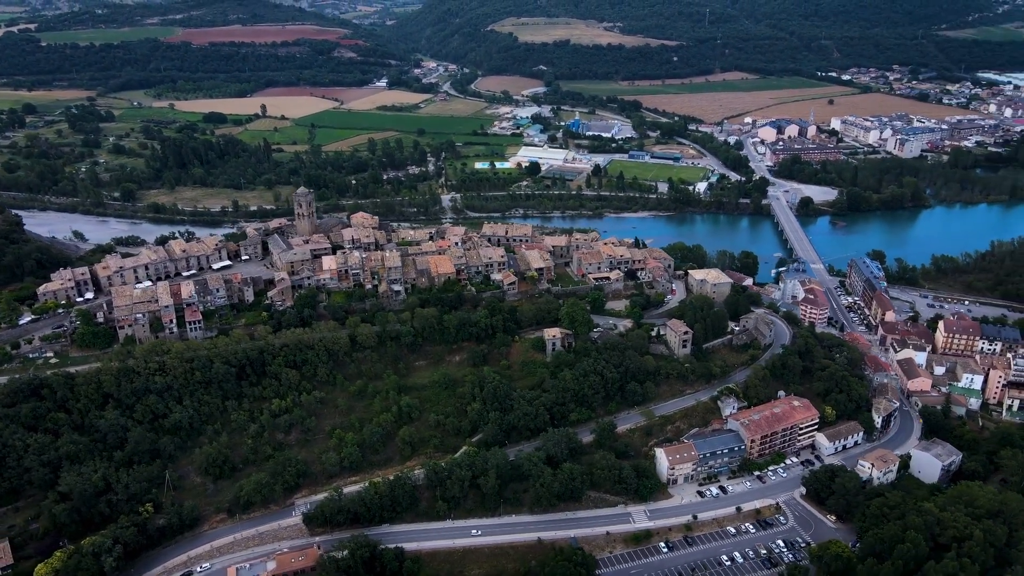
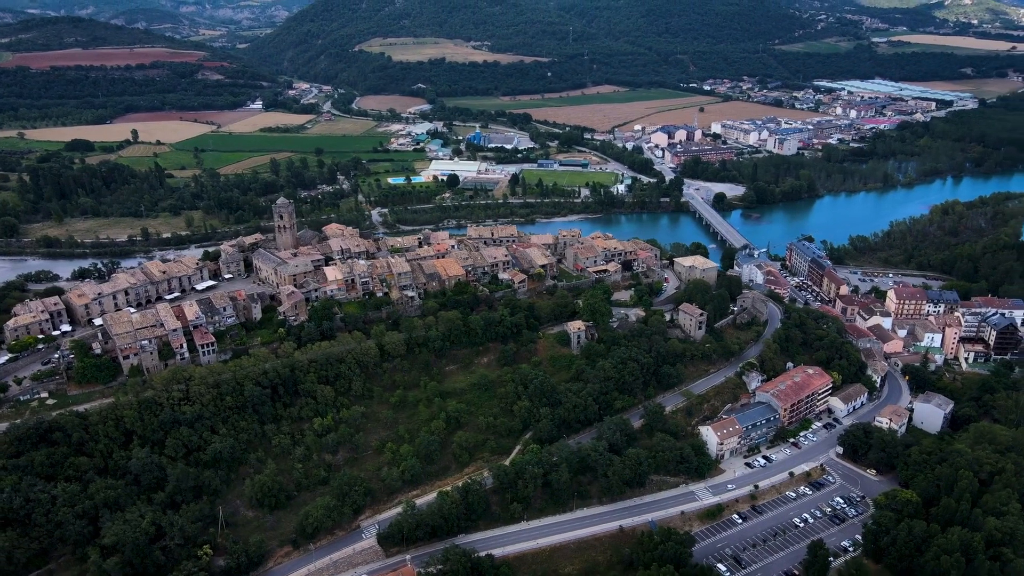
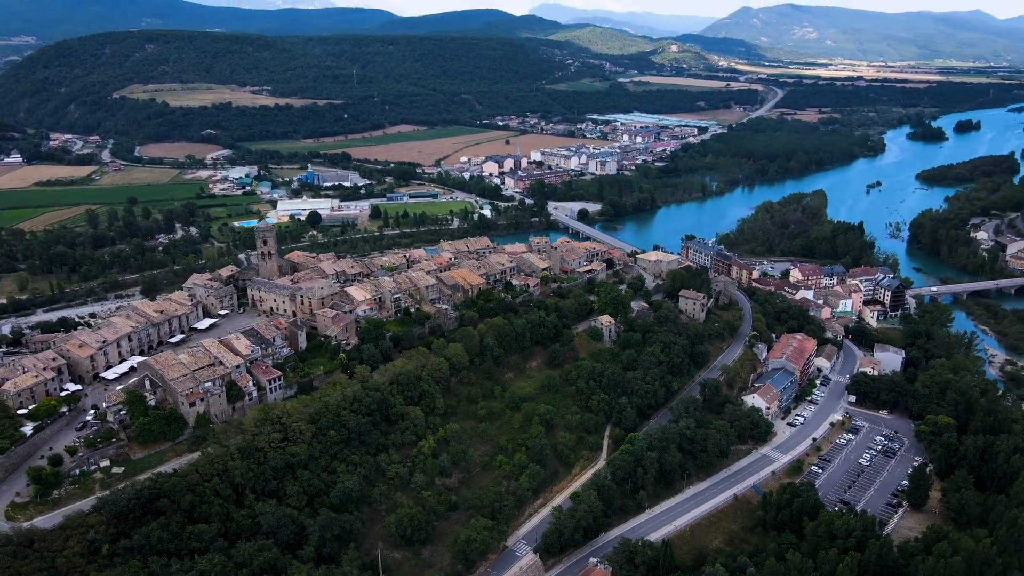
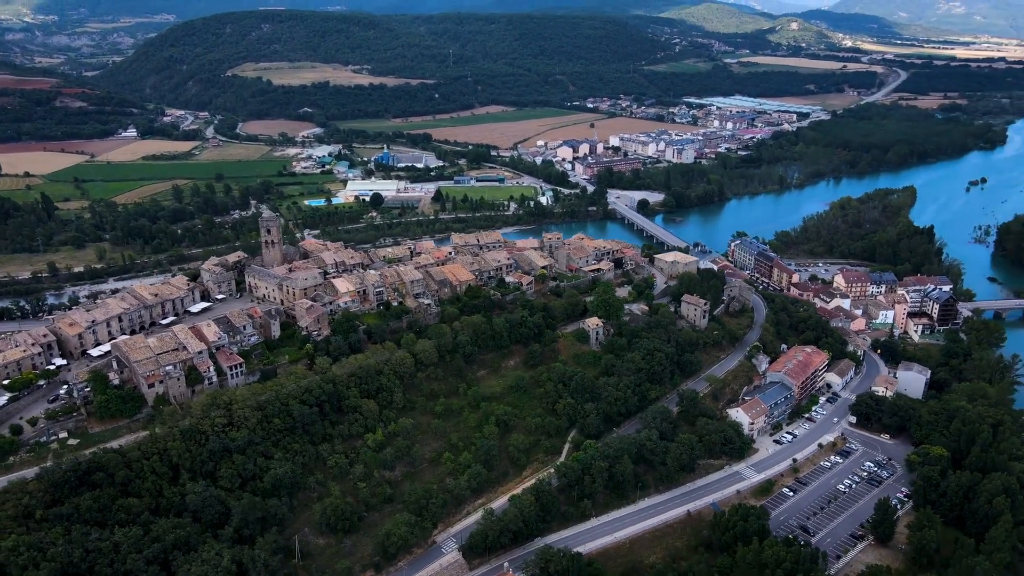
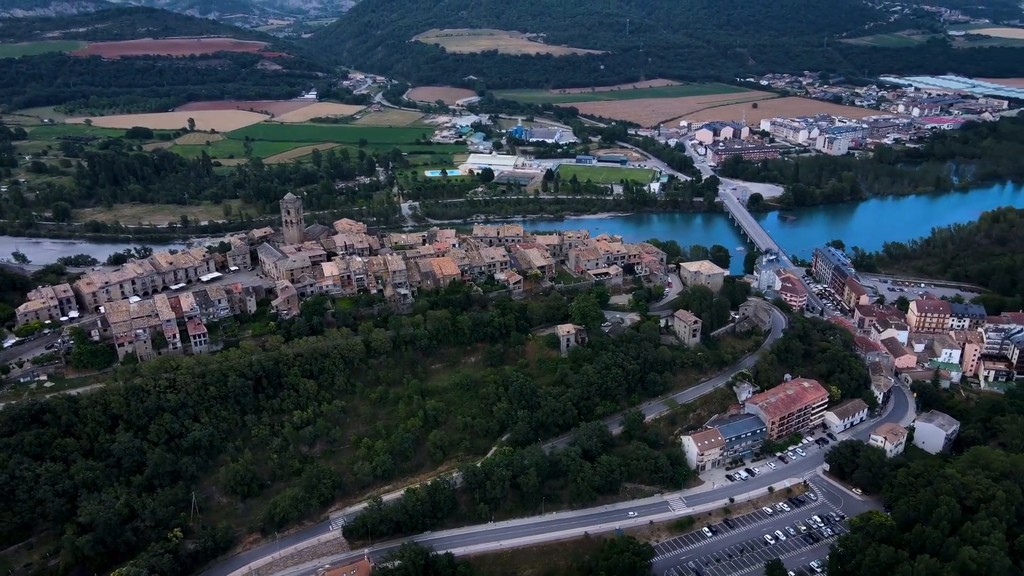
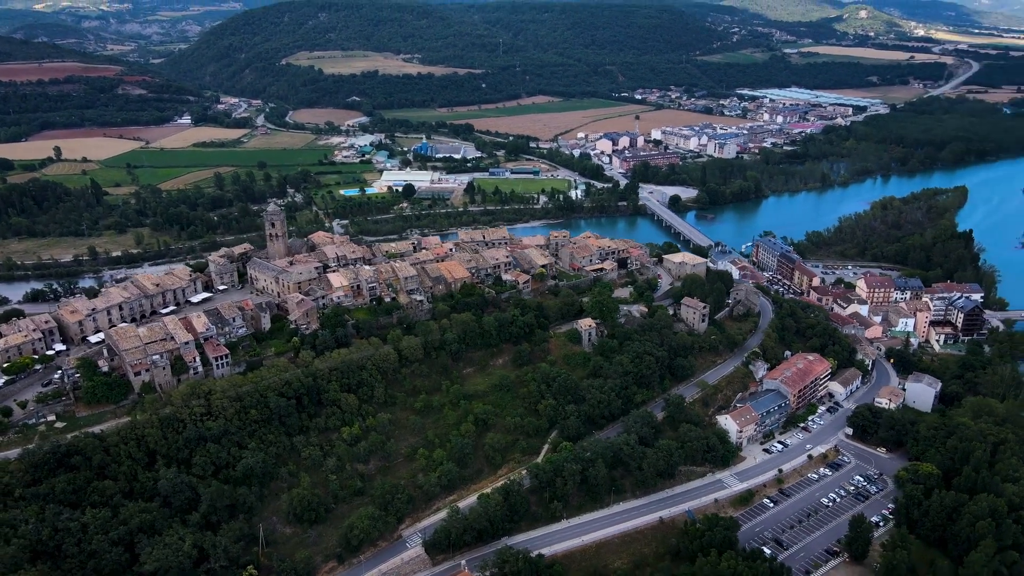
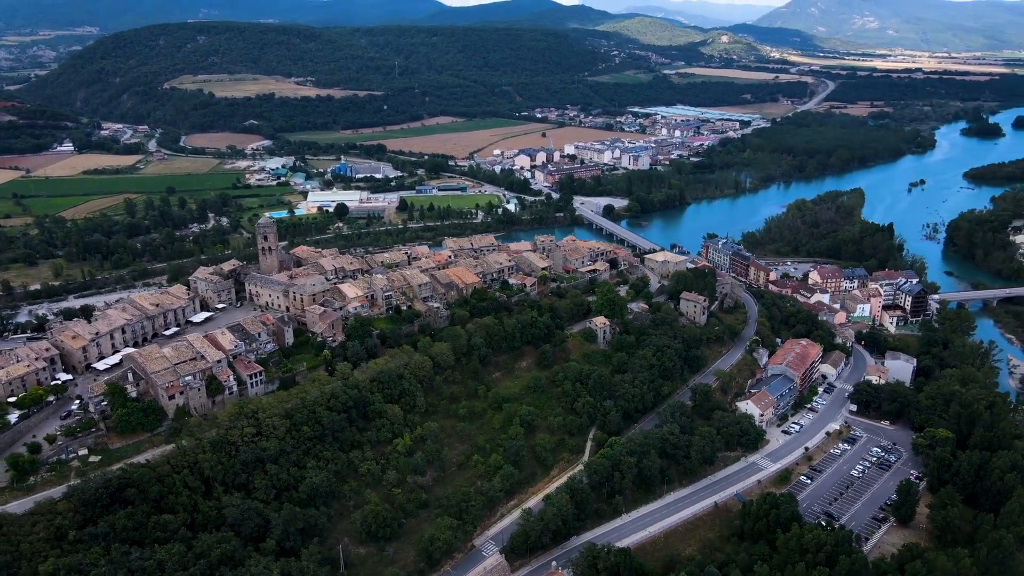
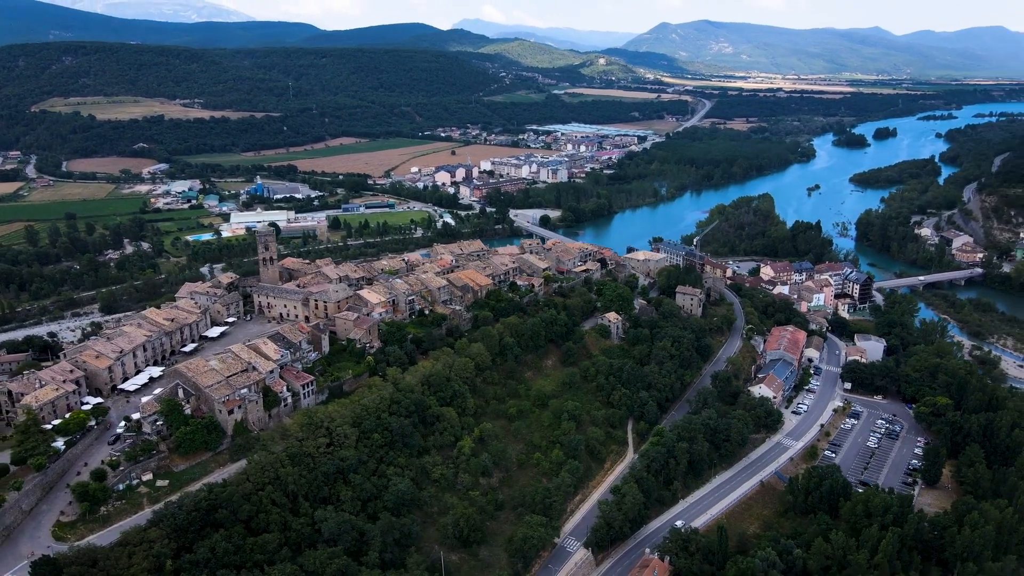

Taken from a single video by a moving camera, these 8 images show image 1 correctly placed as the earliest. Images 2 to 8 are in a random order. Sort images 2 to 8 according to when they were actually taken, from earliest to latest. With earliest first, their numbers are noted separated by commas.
5, 2, 6, 4, 7, 3, 8
